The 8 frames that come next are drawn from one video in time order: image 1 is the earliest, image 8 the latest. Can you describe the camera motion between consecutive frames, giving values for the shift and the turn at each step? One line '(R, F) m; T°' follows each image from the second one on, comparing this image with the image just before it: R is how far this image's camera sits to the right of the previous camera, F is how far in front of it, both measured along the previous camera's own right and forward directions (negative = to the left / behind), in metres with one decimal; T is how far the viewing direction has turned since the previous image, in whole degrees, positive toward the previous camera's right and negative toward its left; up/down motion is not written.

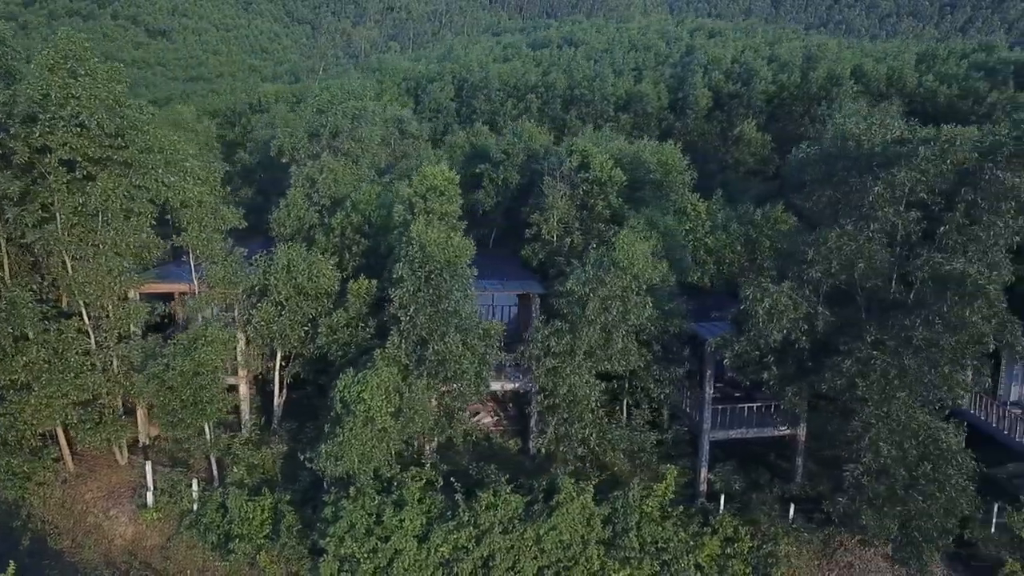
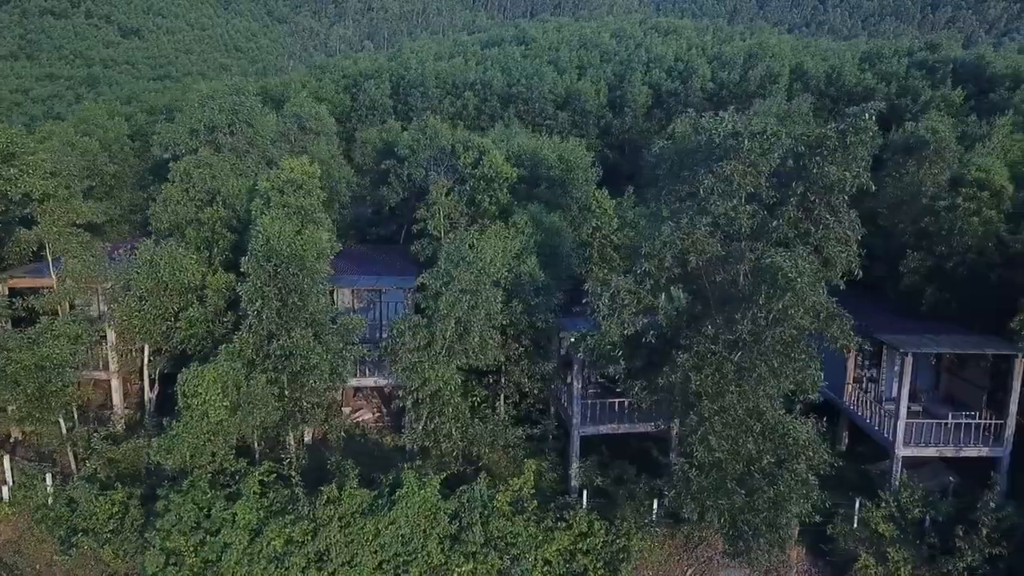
(+2.2, 0.0) m; 0°
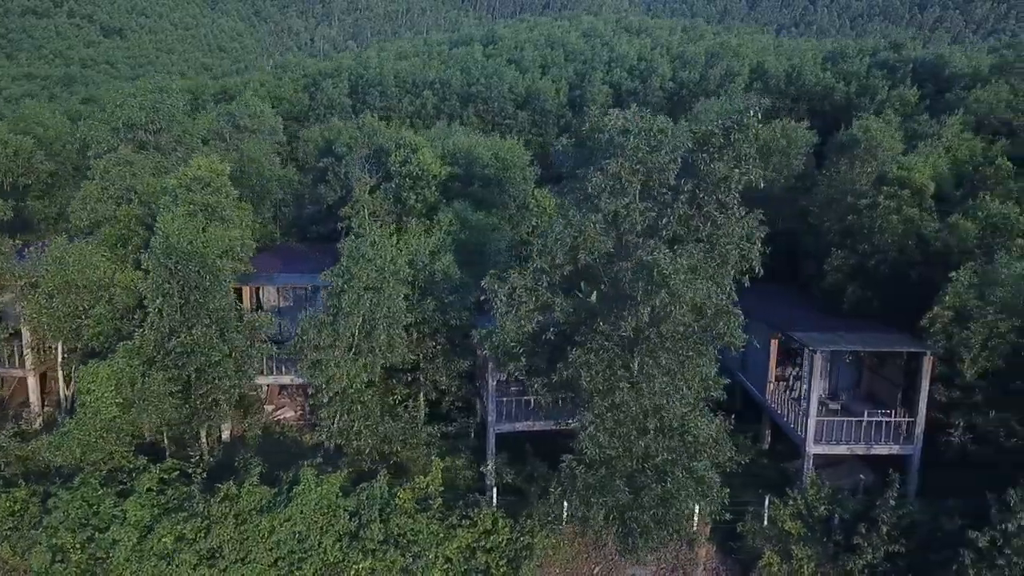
(+1.4, 0.0) m; 0°
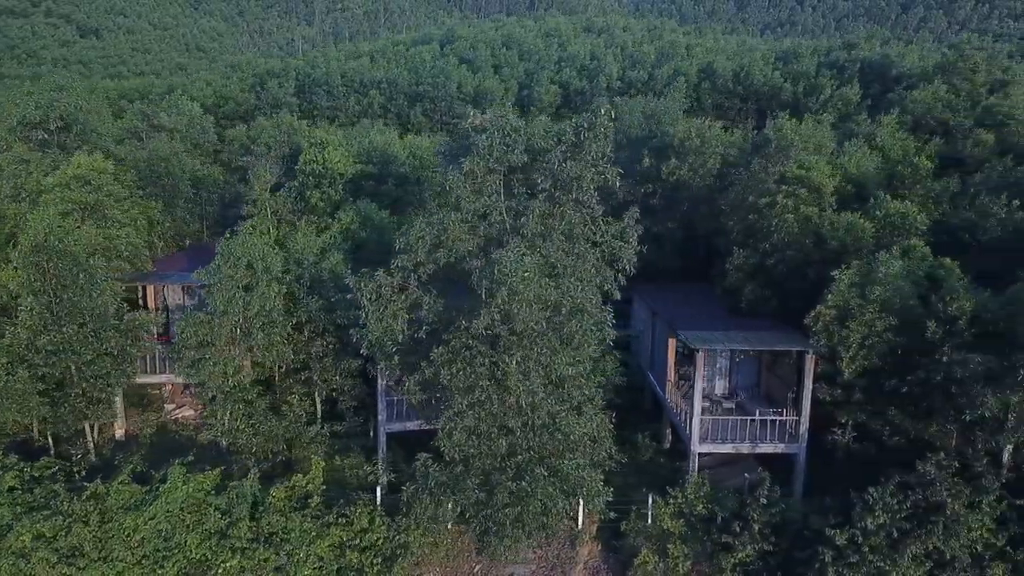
(+1.8, 0.0) m; 0°
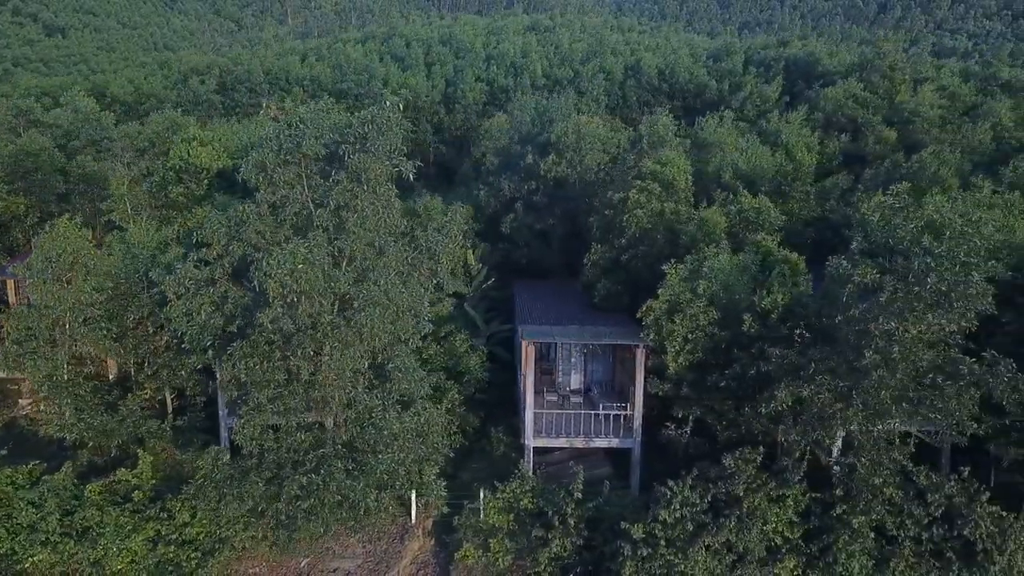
(+2.6, 0.0) m; 0°
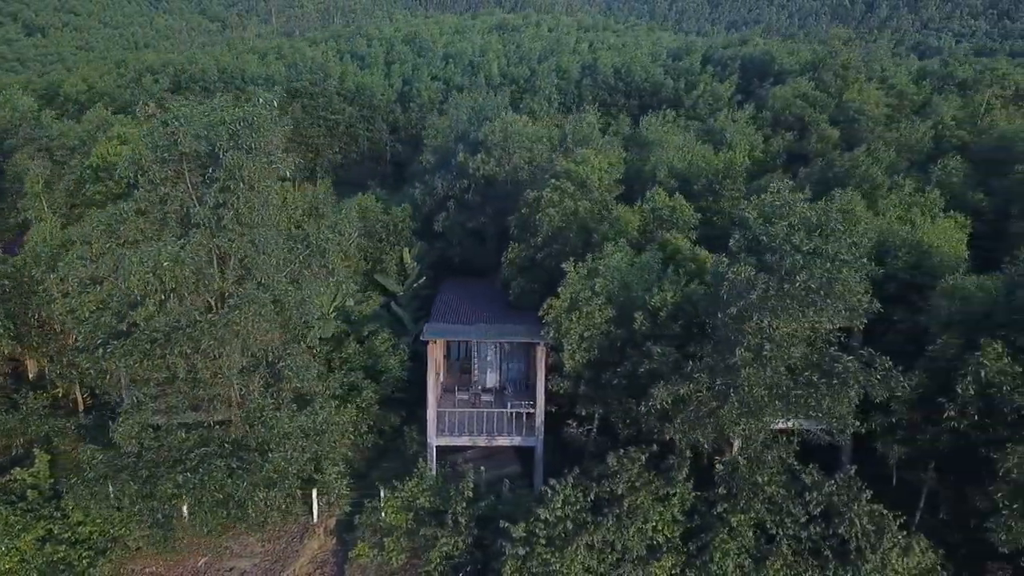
(+1.5, 0.0) m; 0°
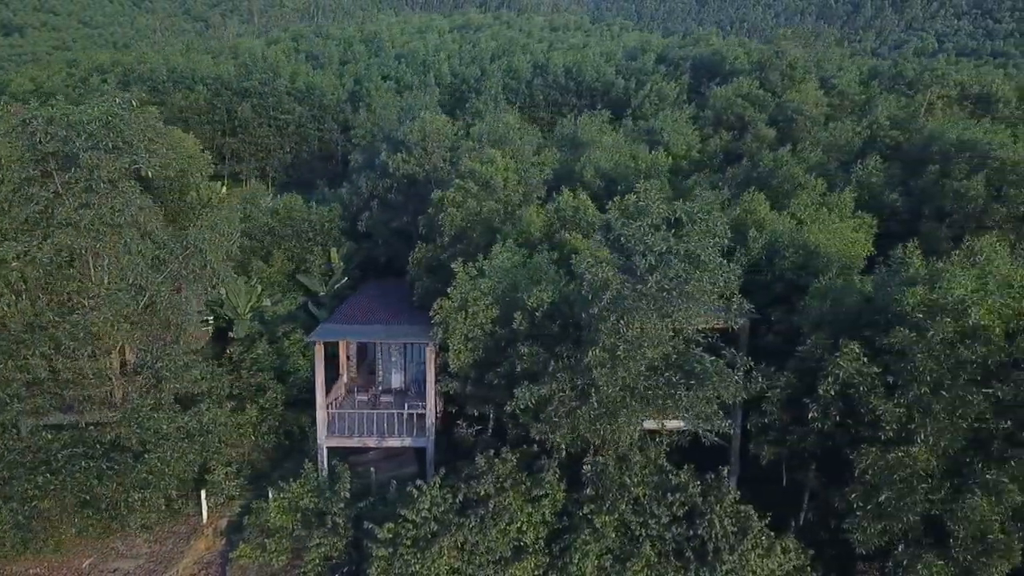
(+1.7, 0.0) m; 0°
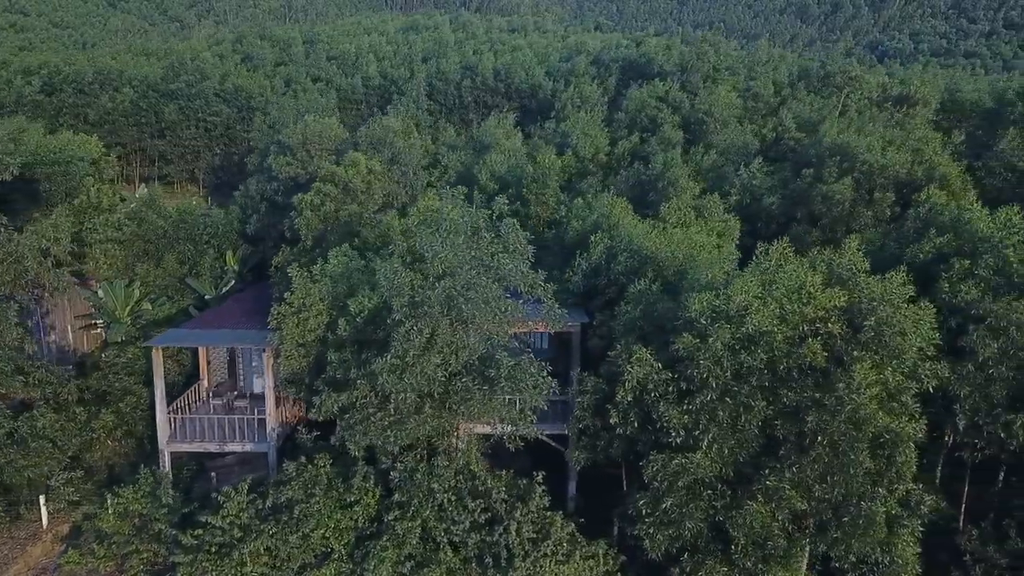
(+2.5, 0.0) m; 0°
